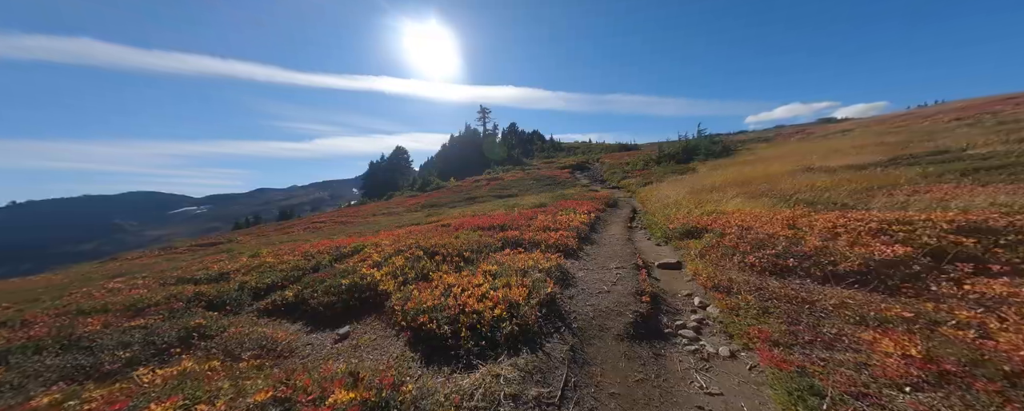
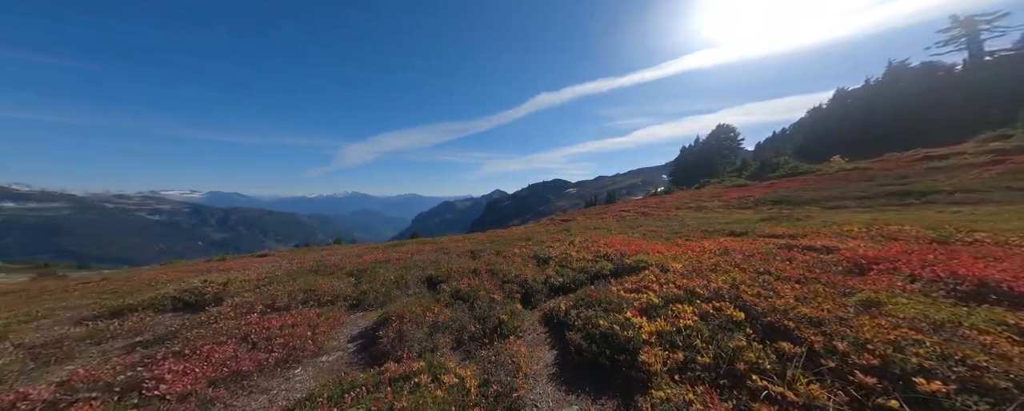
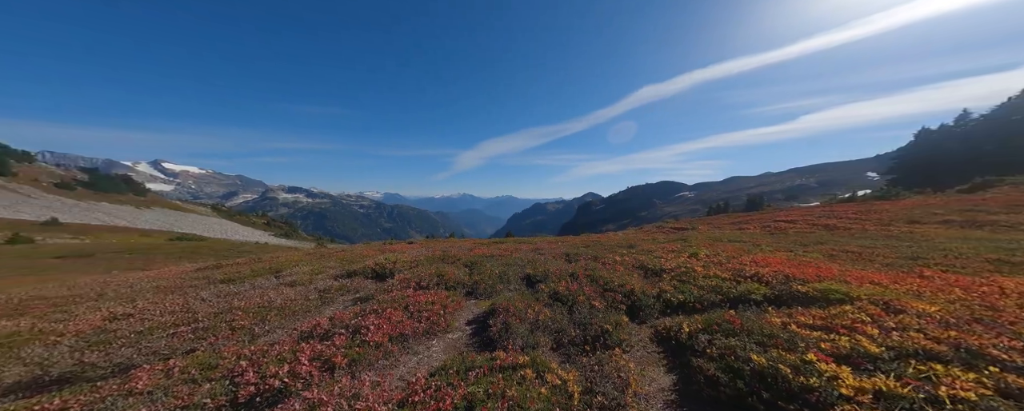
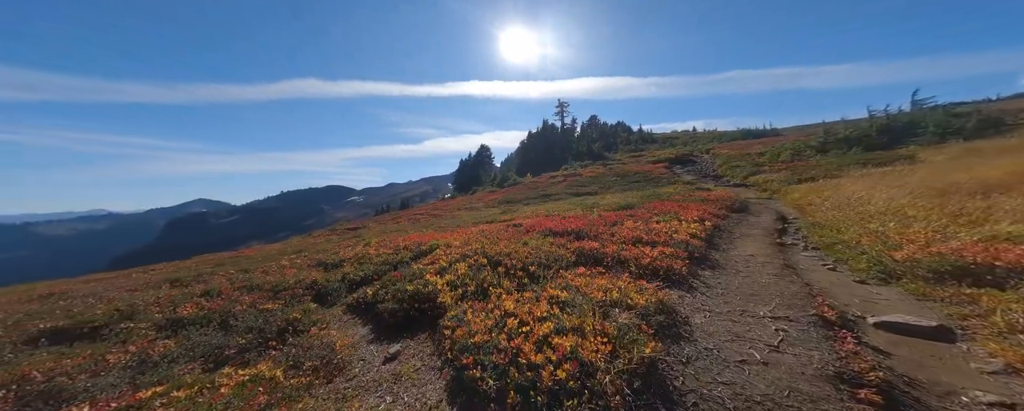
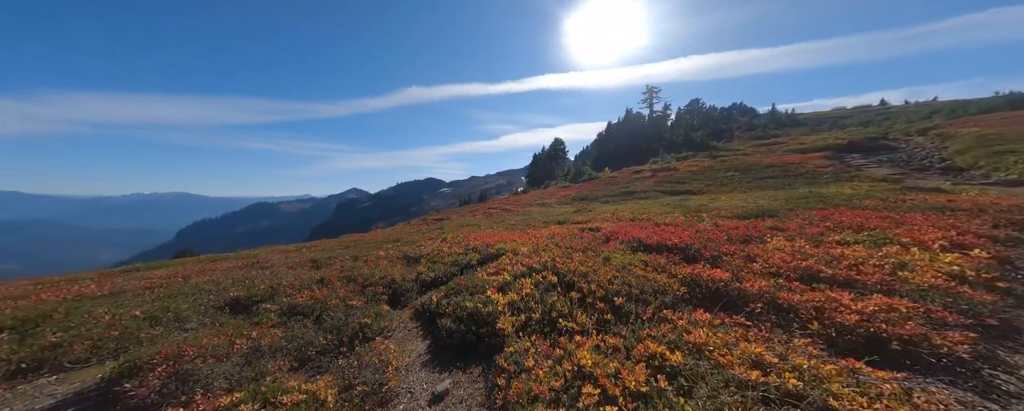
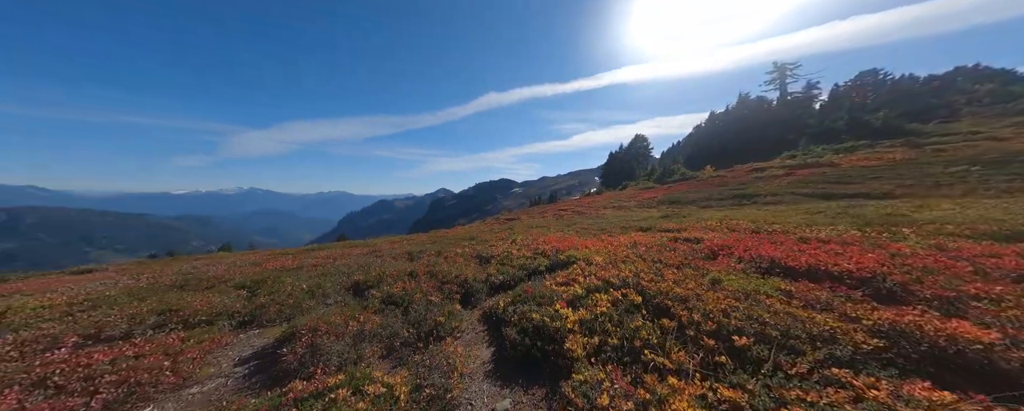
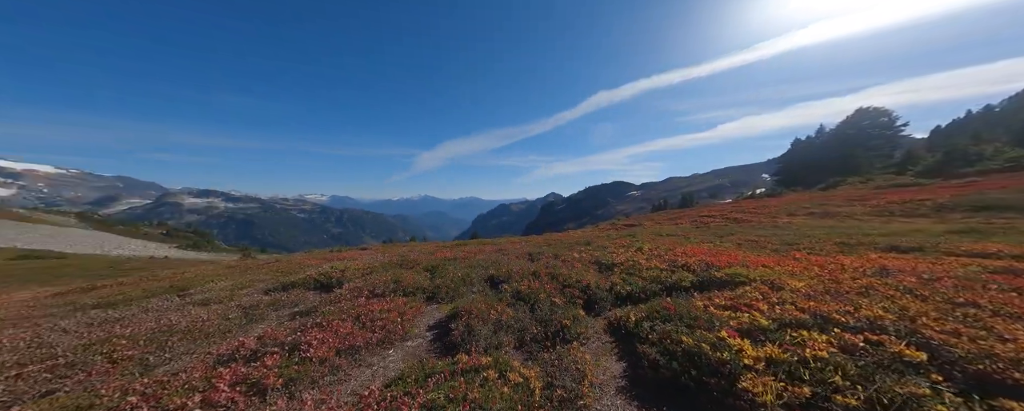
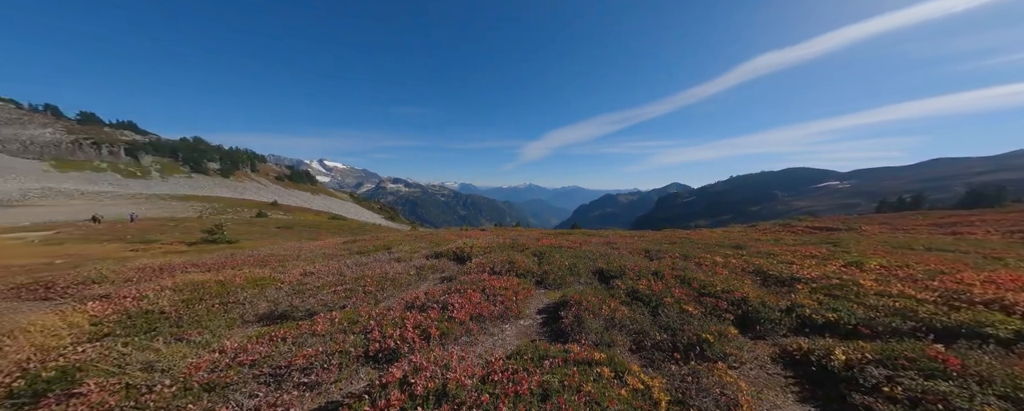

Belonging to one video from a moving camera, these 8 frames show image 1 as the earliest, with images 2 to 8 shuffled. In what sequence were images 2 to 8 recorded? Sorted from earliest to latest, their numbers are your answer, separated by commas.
4, 5, 6, 2, 7, 3, 8
